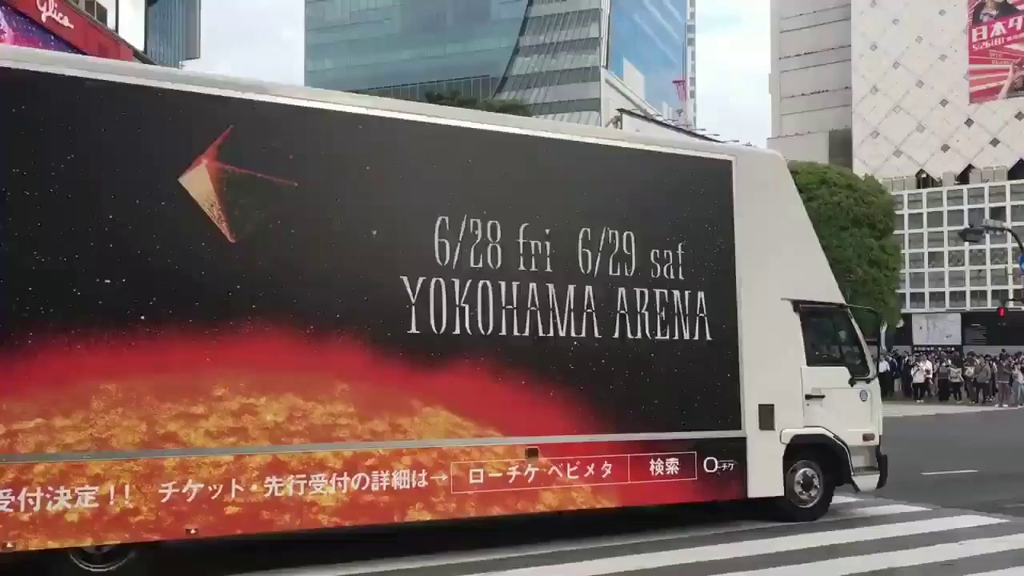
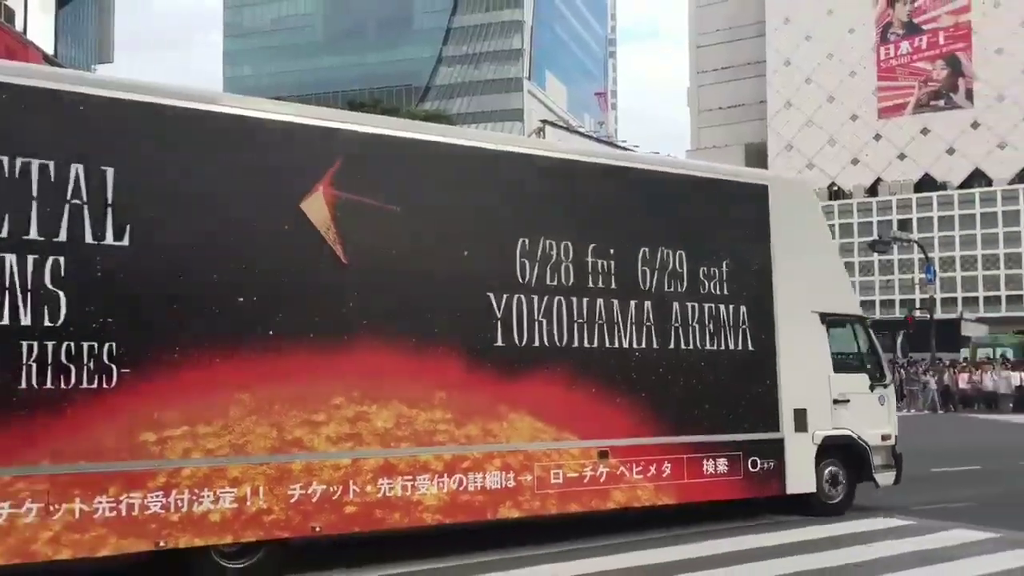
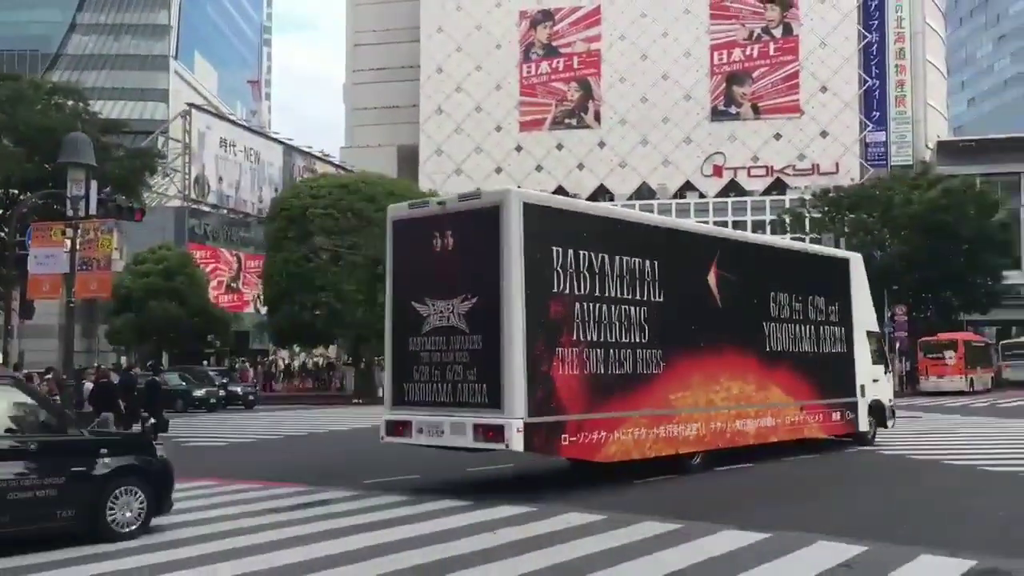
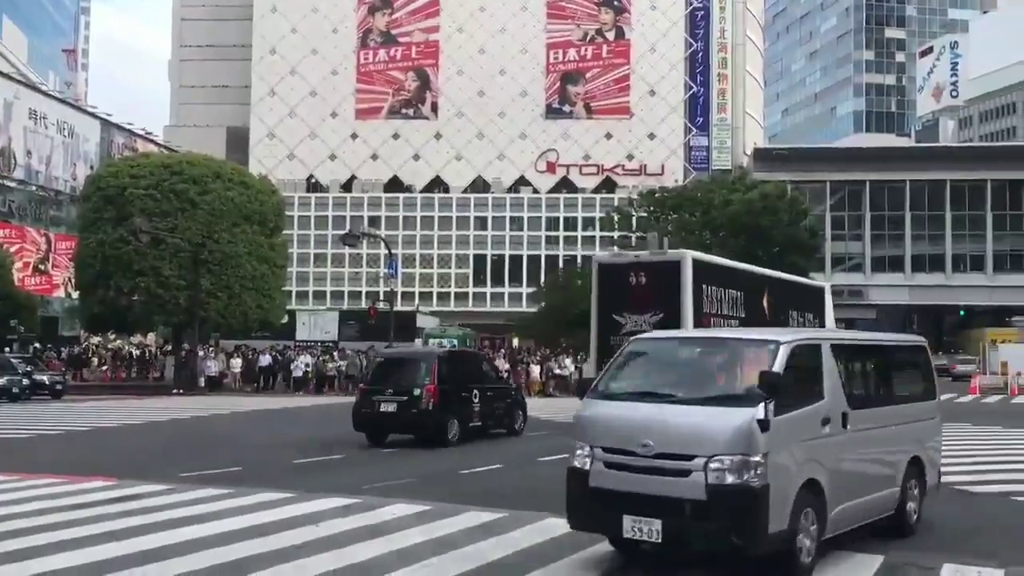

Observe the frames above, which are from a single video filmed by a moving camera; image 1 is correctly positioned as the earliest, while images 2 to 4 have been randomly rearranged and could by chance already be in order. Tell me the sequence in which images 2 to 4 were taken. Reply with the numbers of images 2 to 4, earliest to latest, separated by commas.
2, 3, 4
